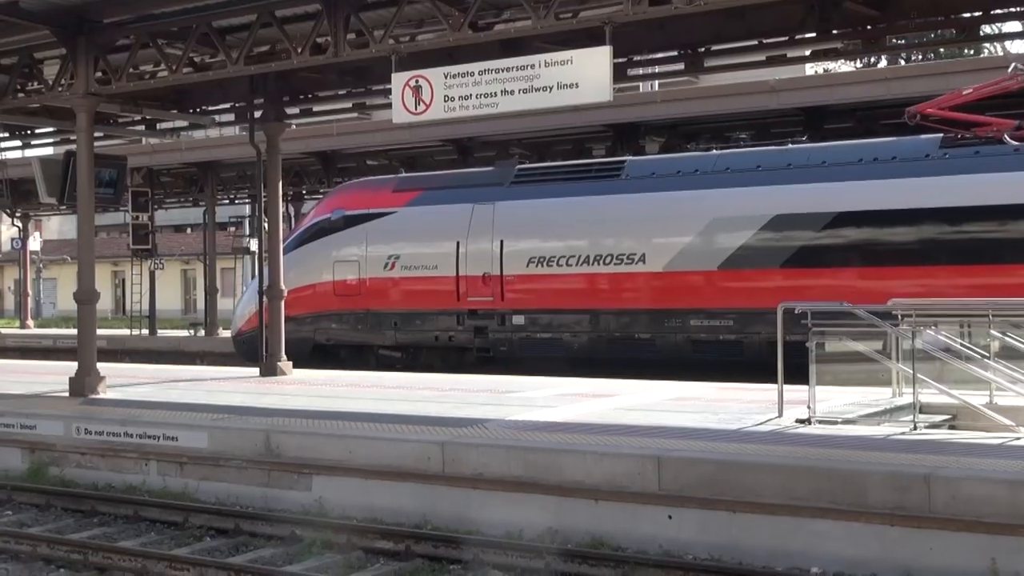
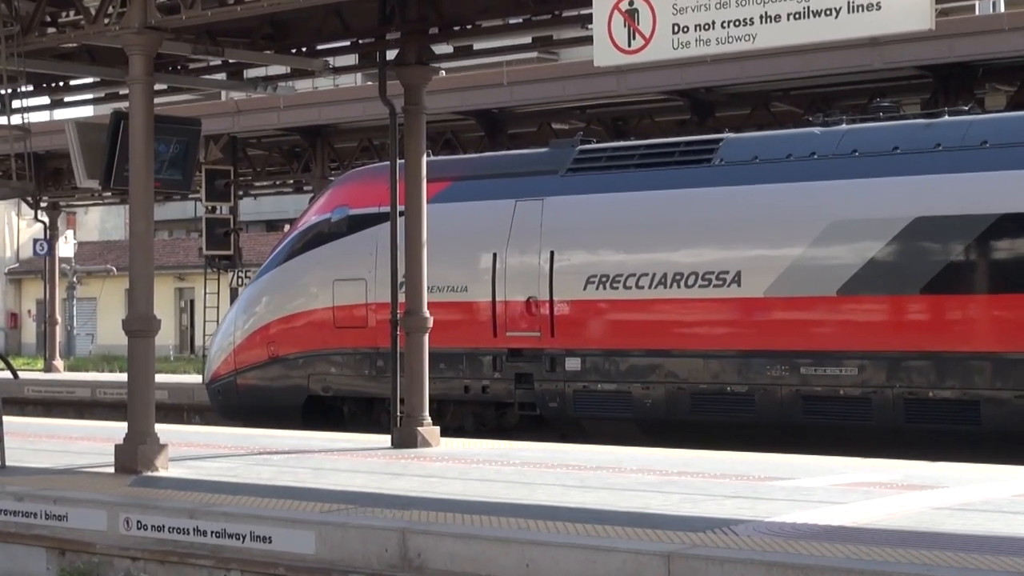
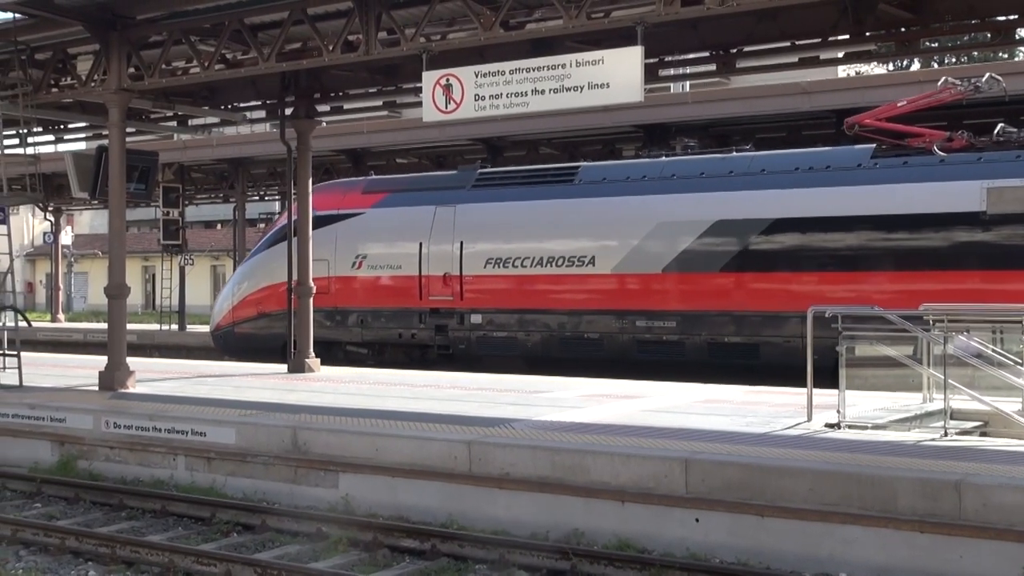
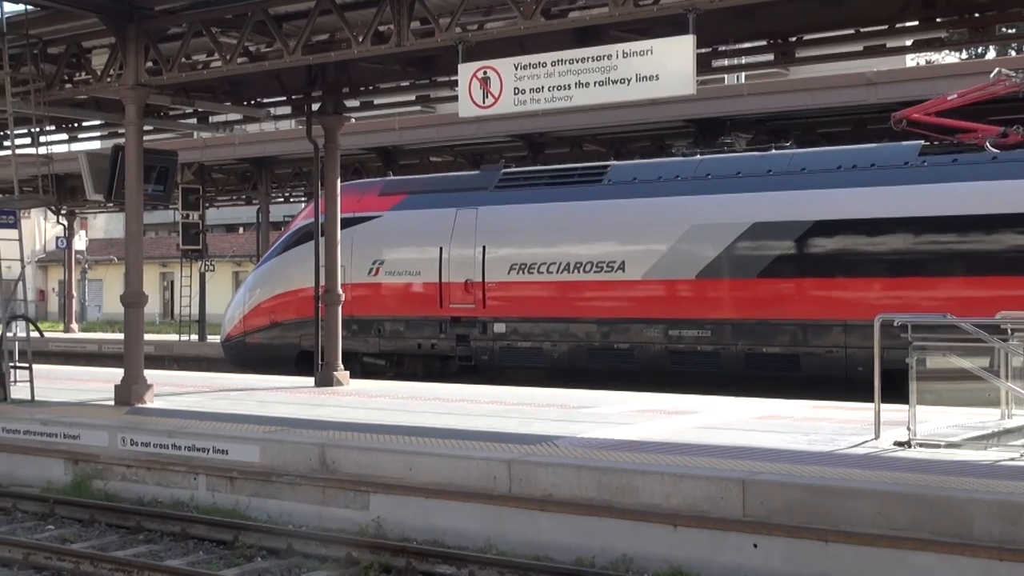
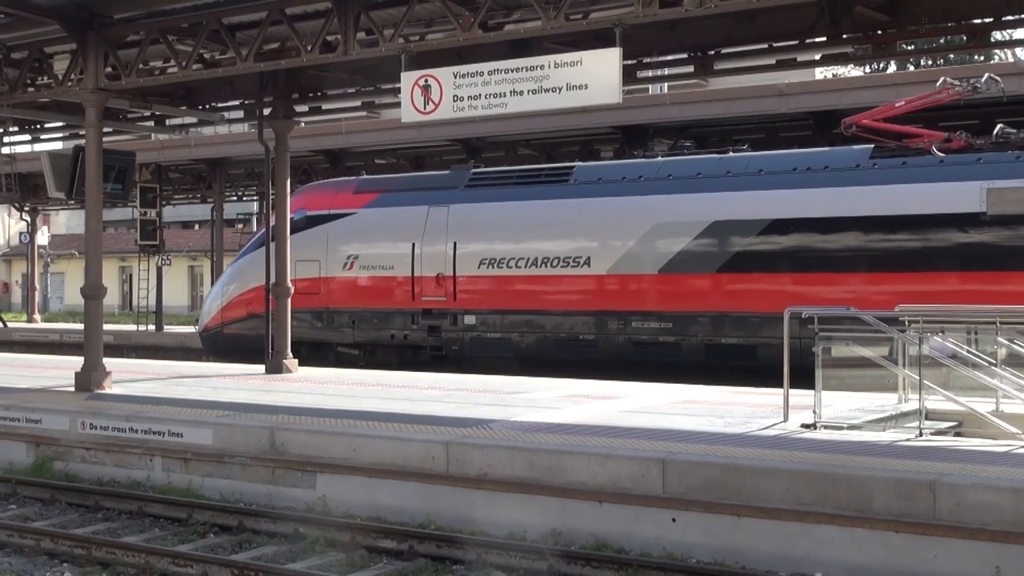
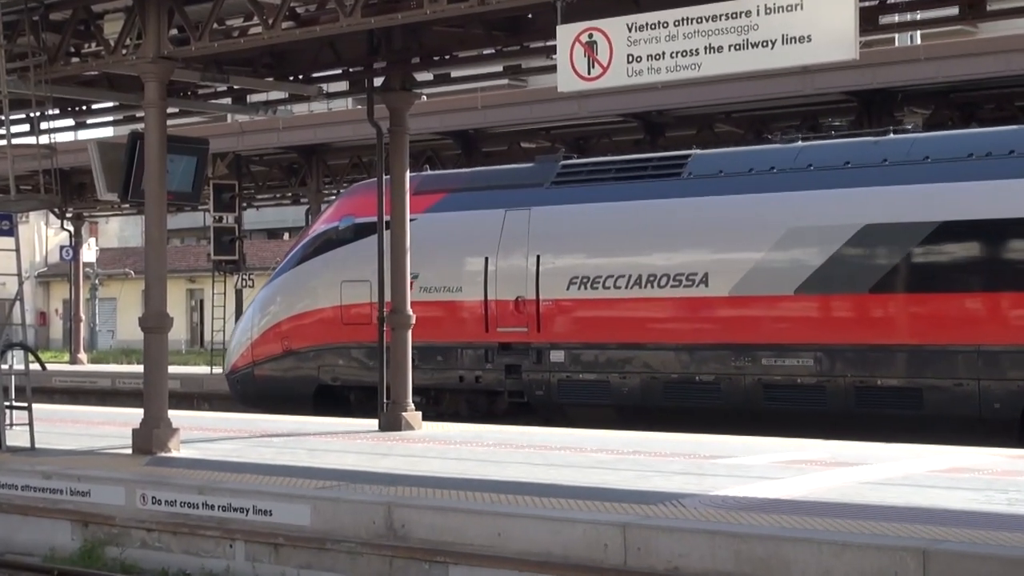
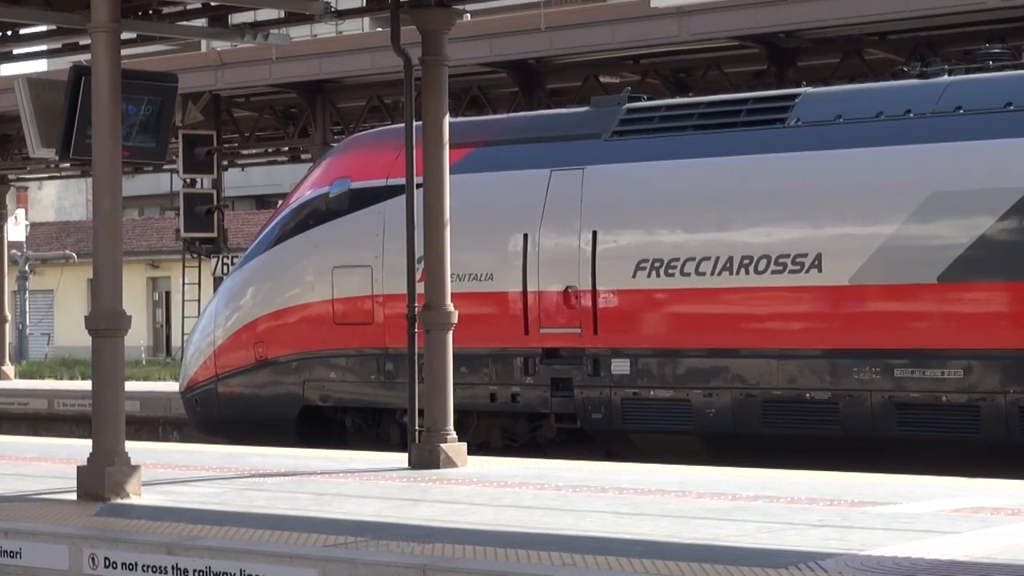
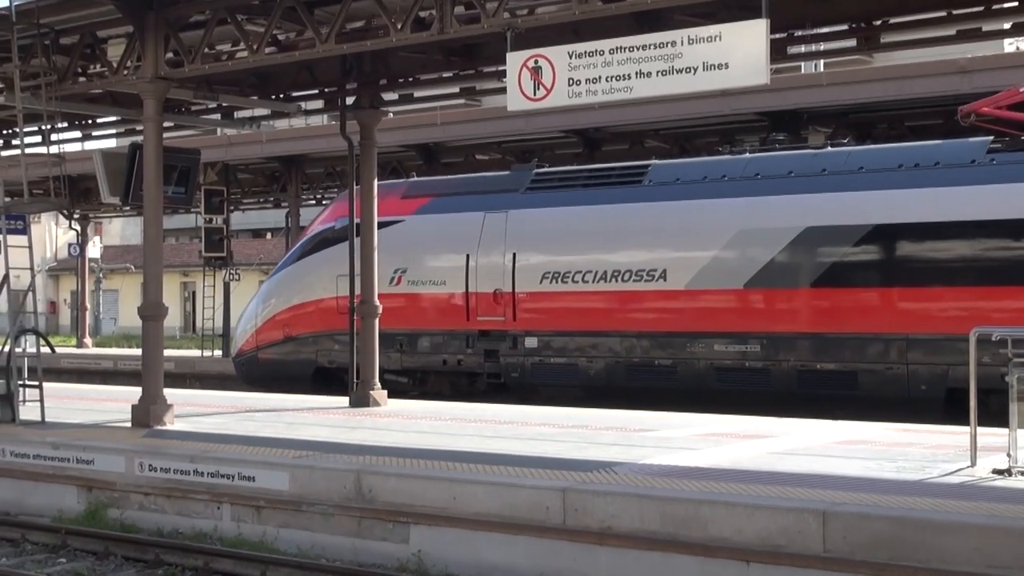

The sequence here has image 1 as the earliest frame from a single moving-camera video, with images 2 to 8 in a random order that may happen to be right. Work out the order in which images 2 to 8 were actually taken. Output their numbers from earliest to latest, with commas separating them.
5, 3, 4, 8, 6, 2, 7
